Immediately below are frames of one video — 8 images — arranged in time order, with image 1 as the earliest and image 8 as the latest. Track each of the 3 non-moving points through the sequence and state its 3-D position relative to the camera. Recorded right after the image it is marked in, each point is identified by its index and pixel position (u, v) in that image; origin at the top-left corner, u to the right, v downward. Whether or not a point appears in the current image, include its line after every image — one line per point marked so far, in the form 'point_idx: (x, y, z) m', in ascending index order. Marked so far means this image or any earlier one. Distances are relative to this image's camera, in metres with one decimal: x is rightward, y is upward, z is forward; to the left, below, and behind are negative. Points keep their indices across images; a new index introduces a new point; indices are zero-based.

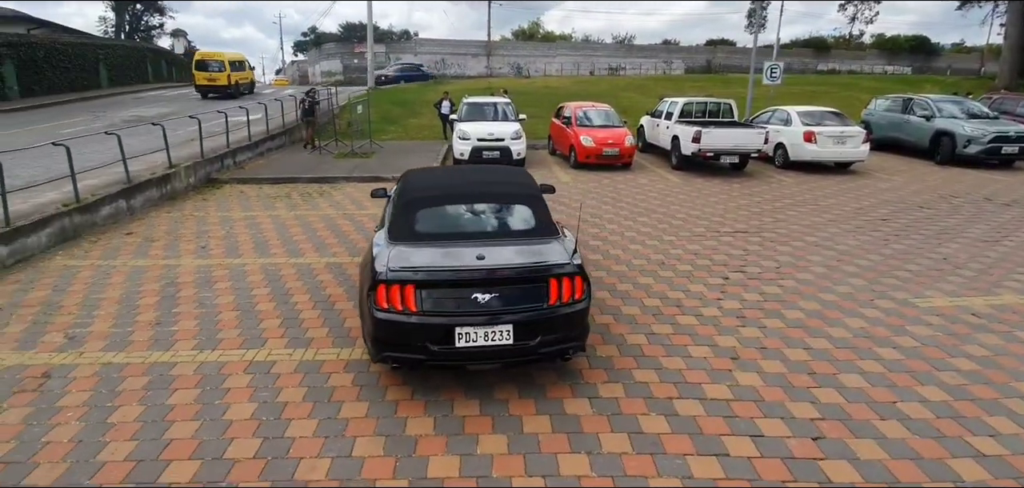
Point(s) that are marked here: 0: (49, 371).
0: (-3.2, -0.9, +4.3) m
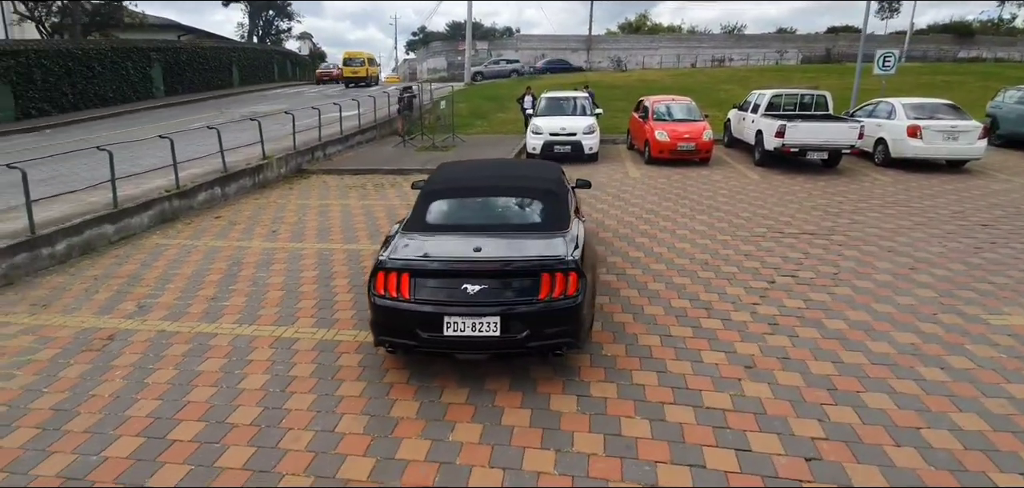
0: (-3.2, -0.7, +5.0) m
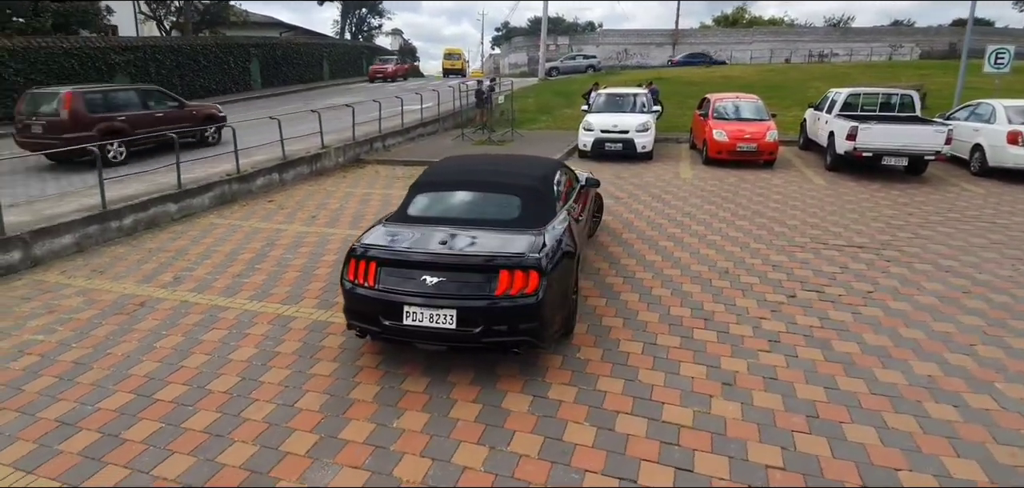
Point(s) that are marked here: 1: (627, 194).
0: (-3.3, -0.5, +5.5) m
1: (+1.7, +0.7, +8.9) m
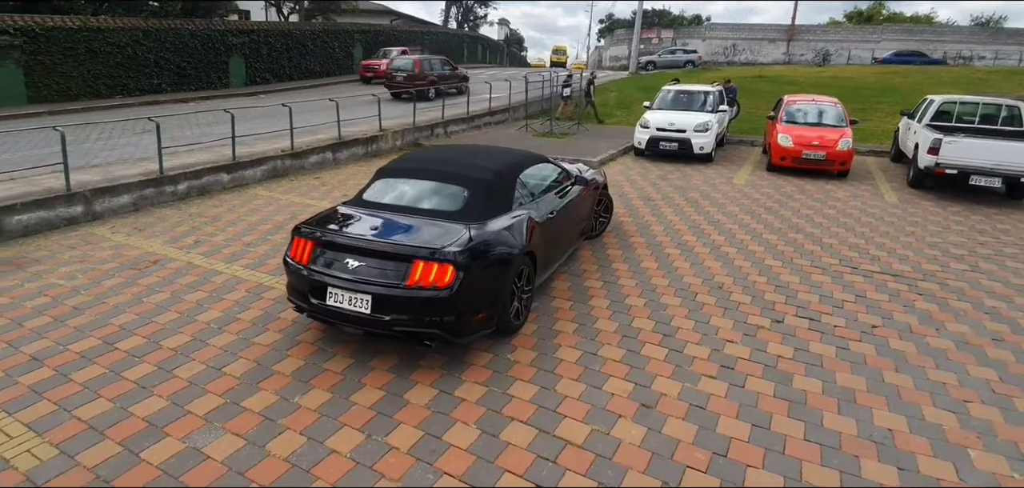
0: (-3.5, -0.2, +6.1) m
1: (+2.1, +0.6, +8.5) m
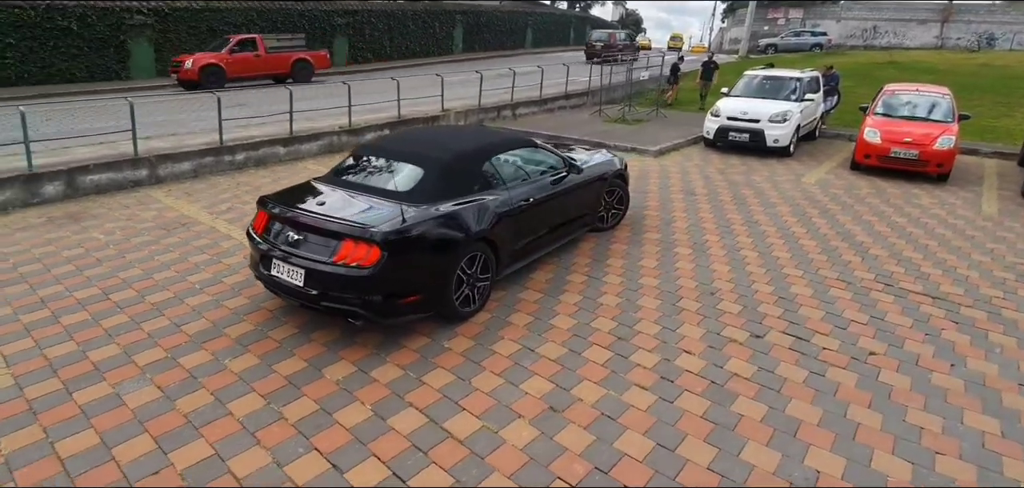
0: (-3.5, +0.2, +6.7) m
1: (+2.5, +0.7, +7.8) m
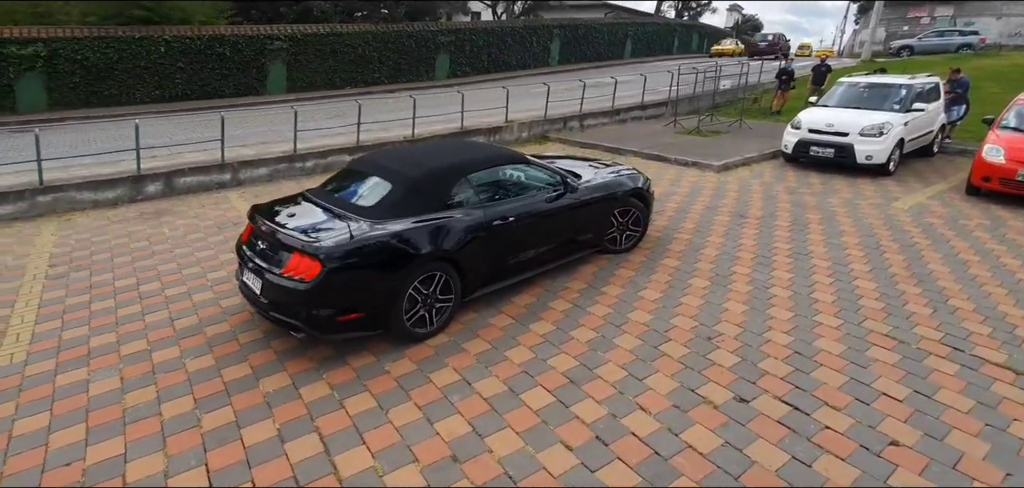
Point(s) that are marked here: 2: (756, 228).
0: (-3.2, +0.2, +7.3) m
1: (+2.9, +0.4, +7.1) m
2: (+2.8, +0.2, +6.7) m
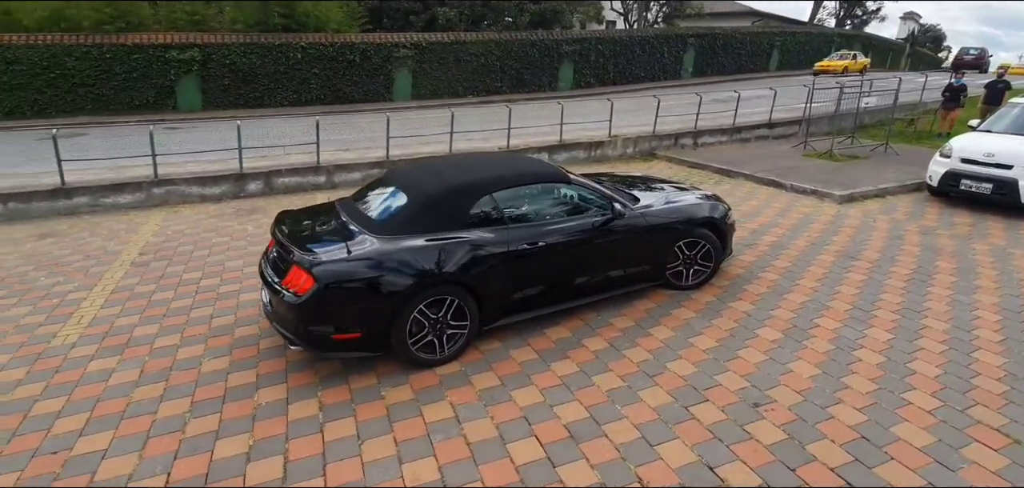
0: (-2.3, +0.2, +7.5) m
1: (+3.6, -0.2, +5.8) m
2: (+3.3, -0.3, +5.5) m
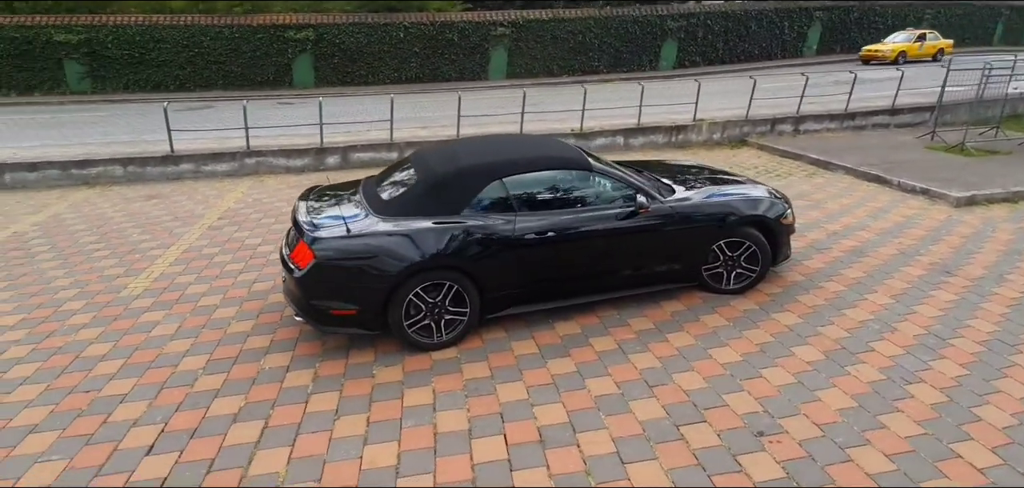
0: (-1.5, +0.5, +7.8) m
1: (+3.9, -0.3, +4.9) m
2: (+3.5, -0.4, +4.6) m
